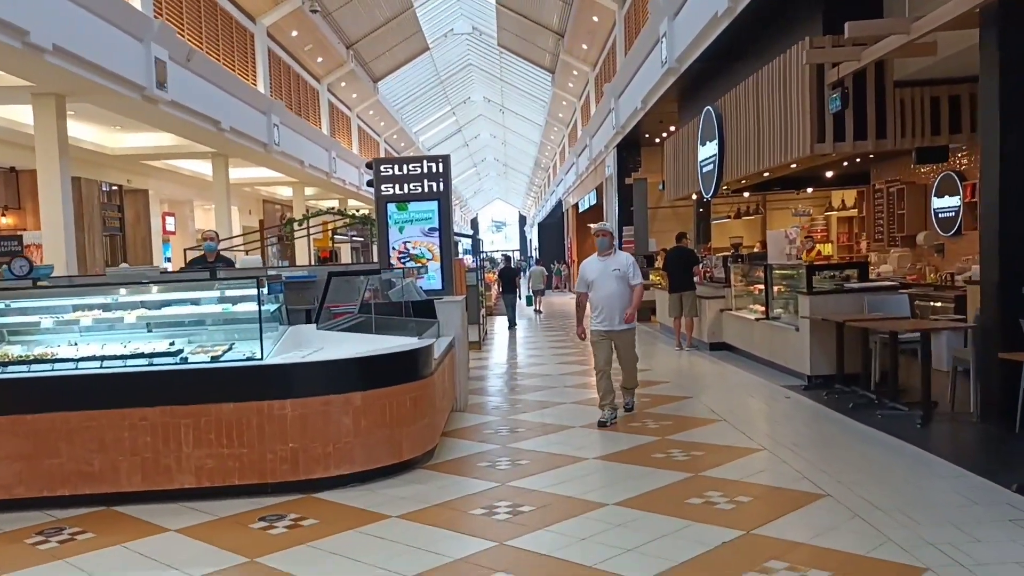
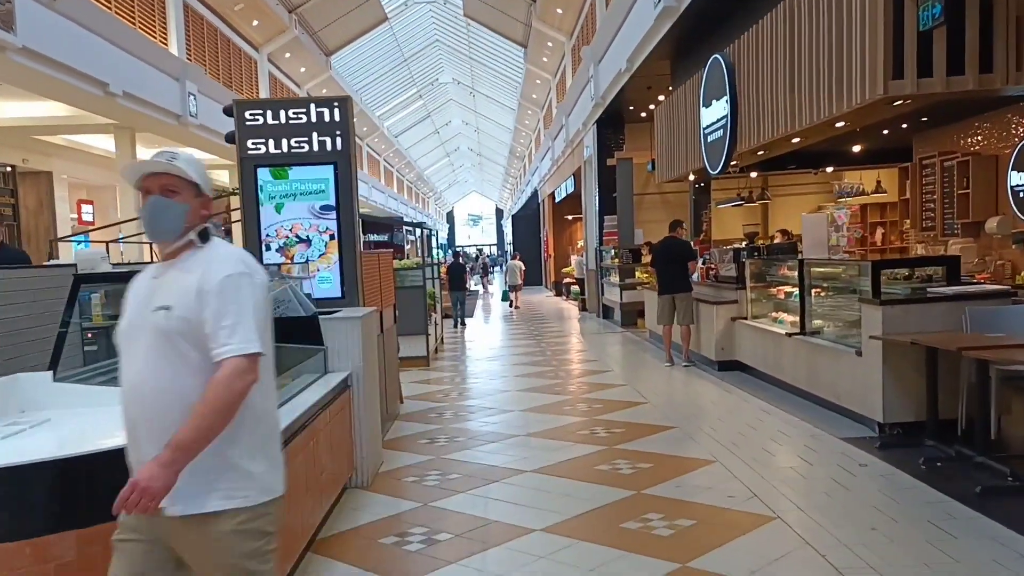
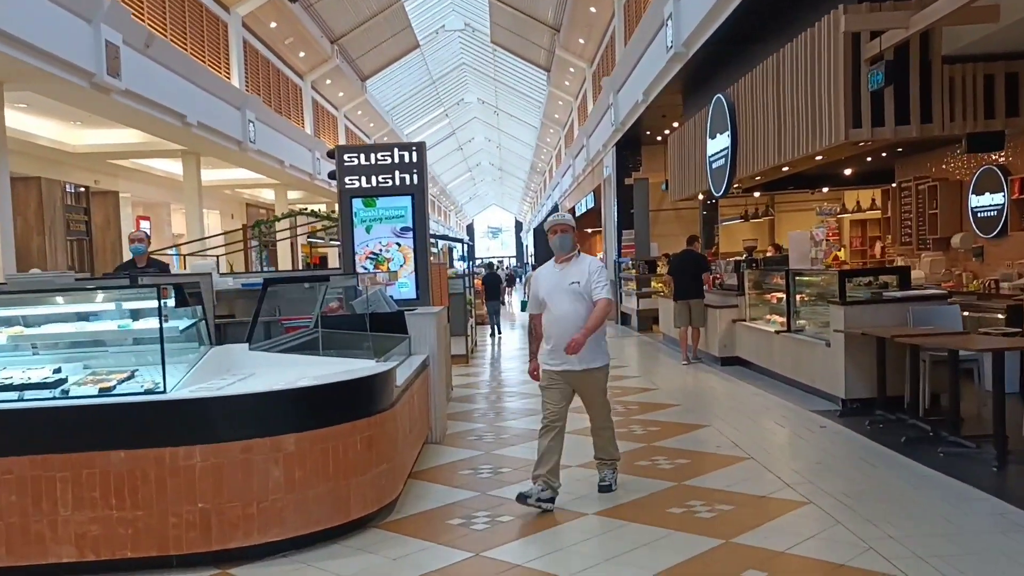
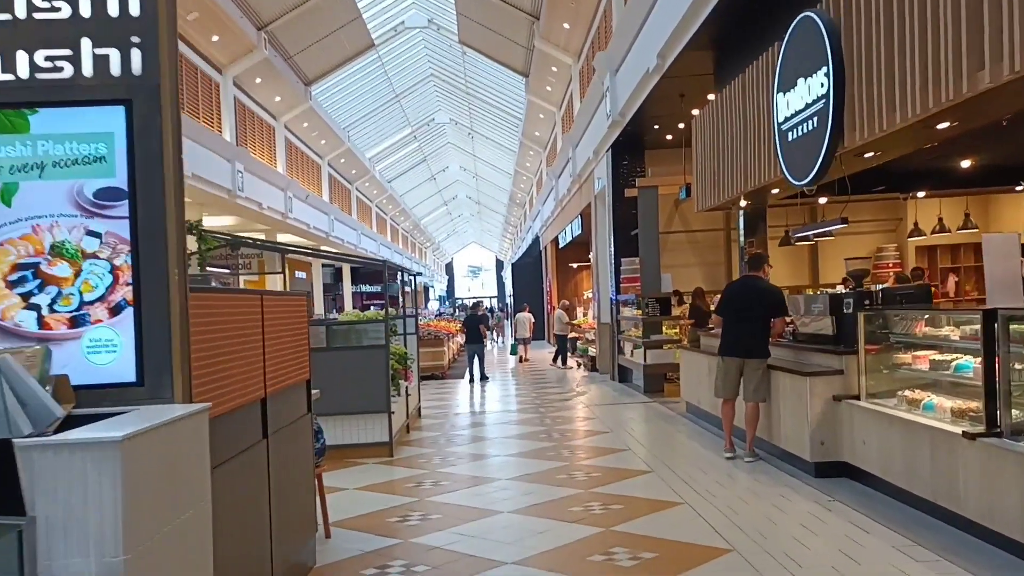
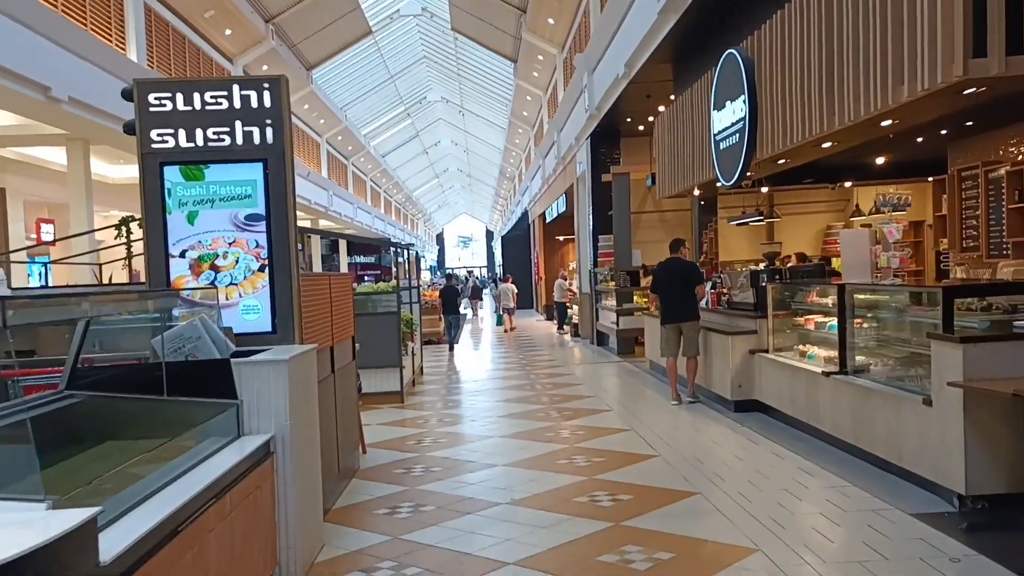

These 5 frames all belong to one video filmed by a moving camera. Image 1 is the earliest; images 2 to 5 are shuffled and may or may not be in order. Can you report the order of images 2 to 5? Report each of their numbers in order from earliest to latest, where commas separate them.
3, 2, 5, 4
